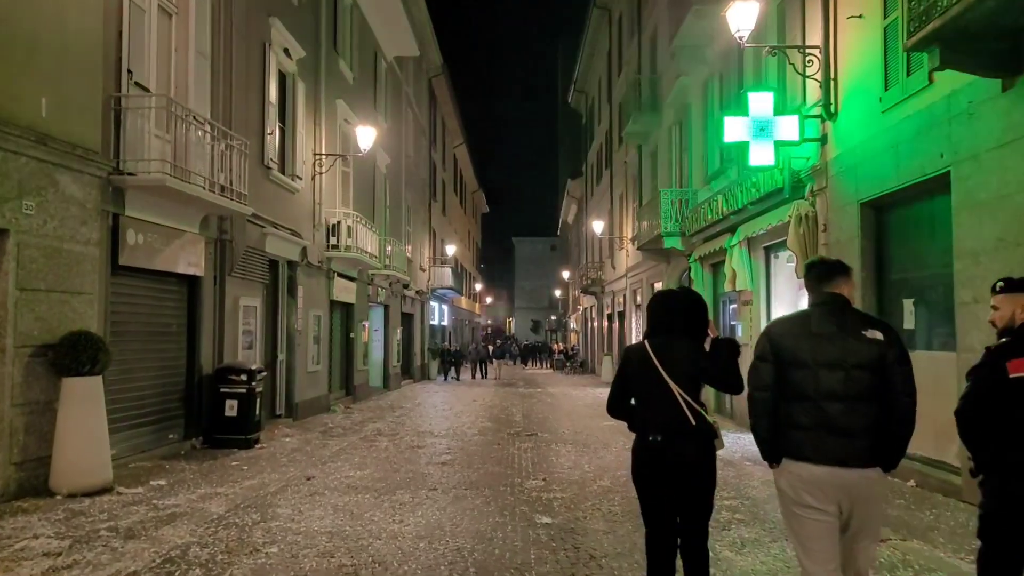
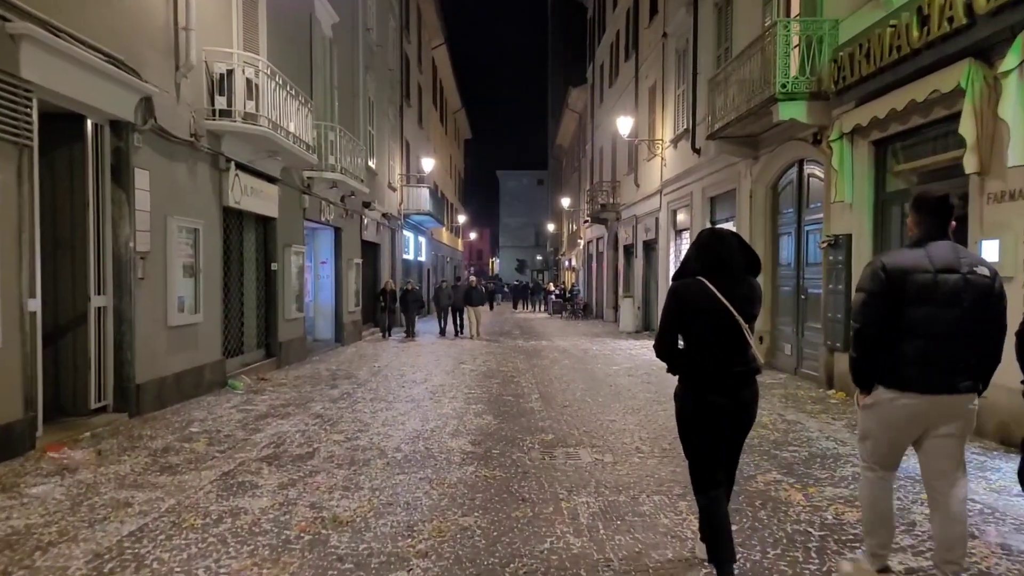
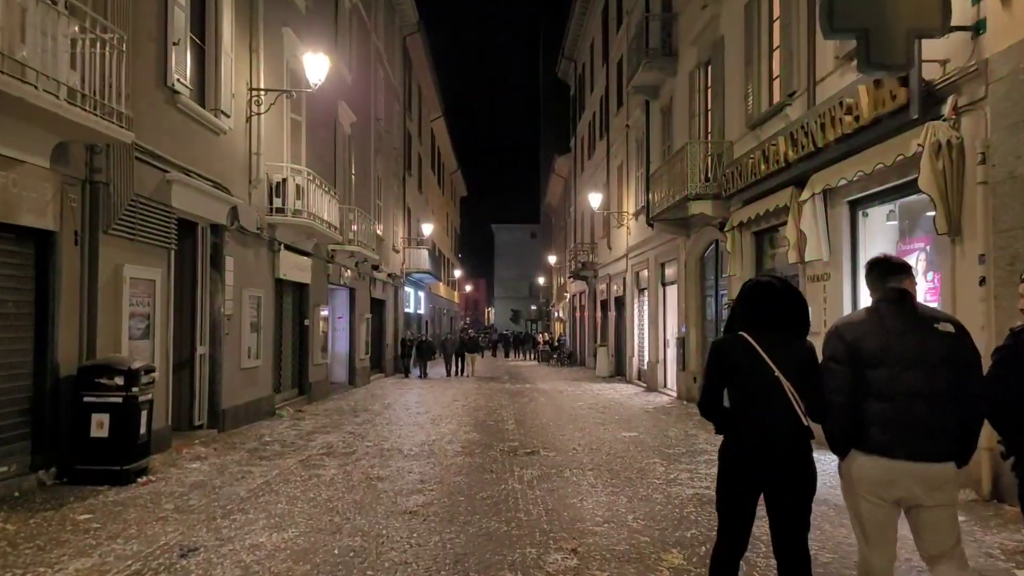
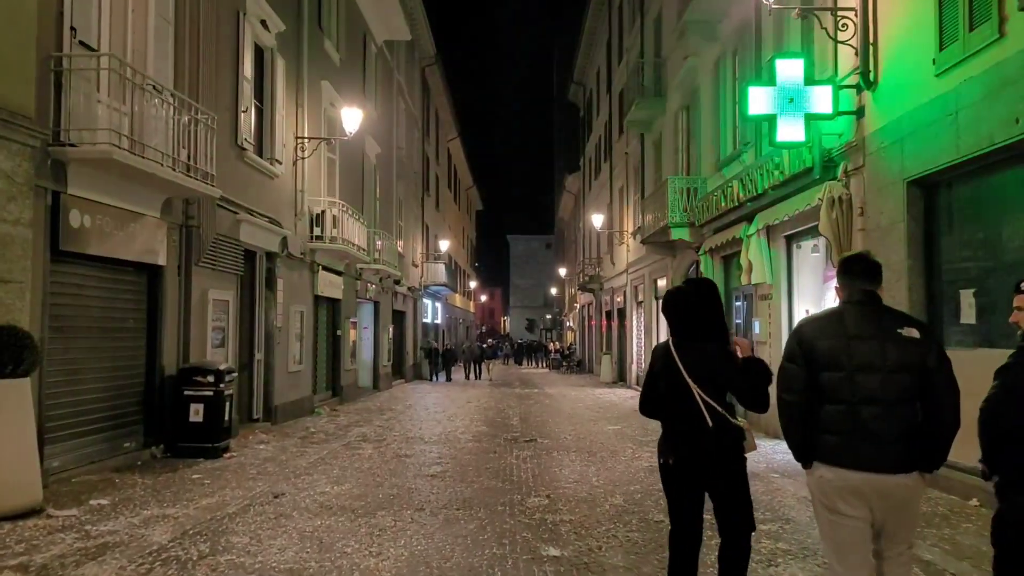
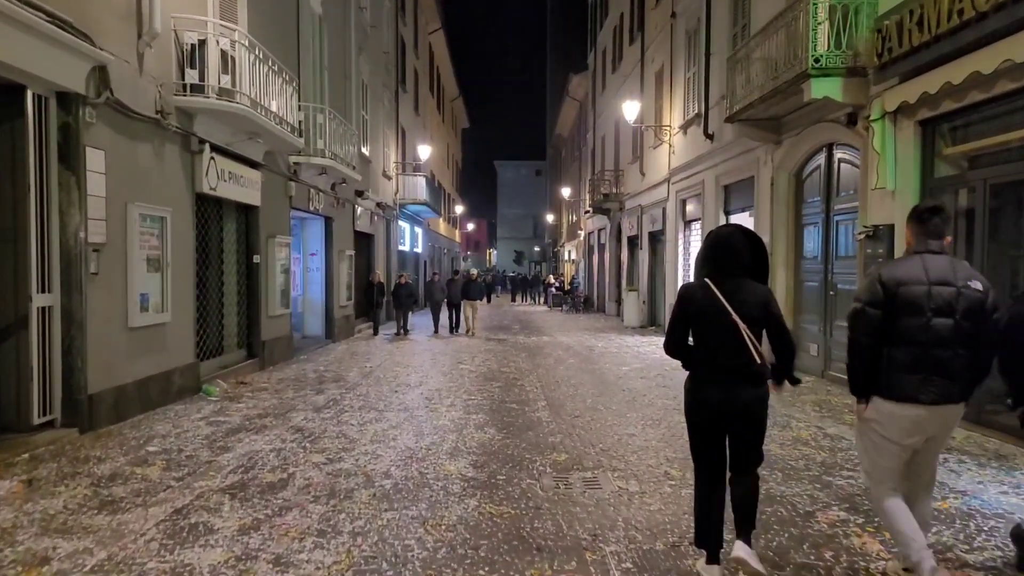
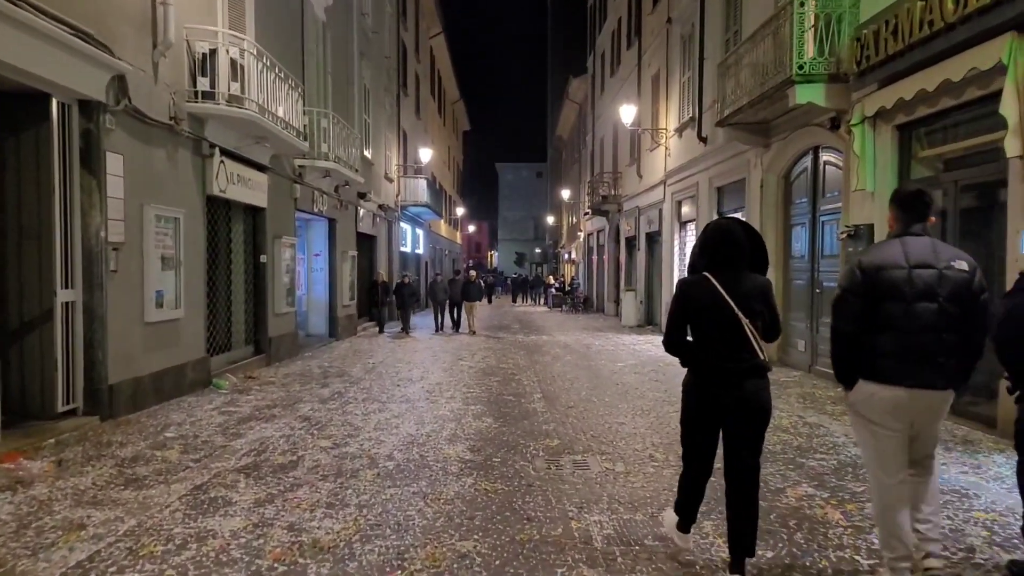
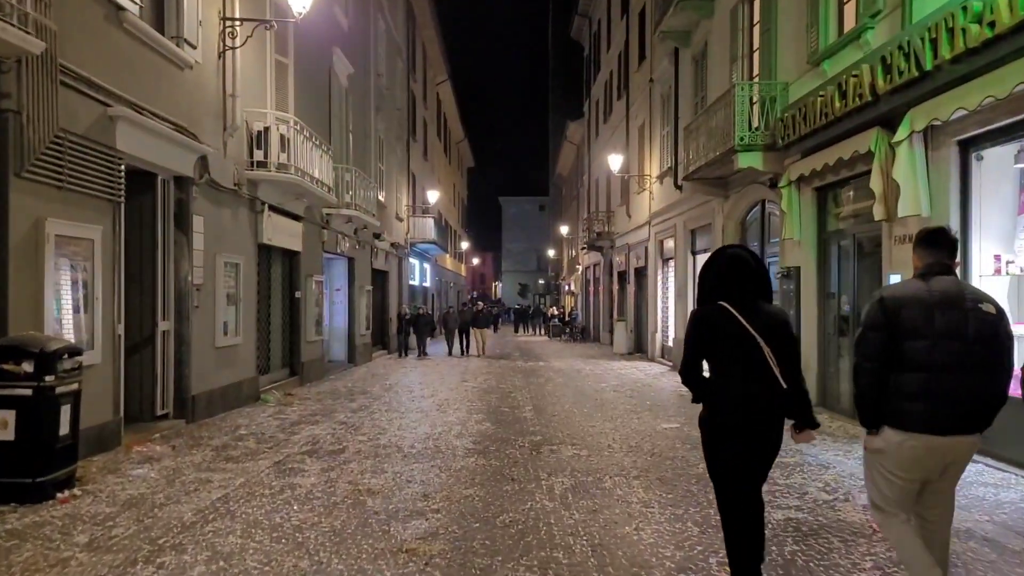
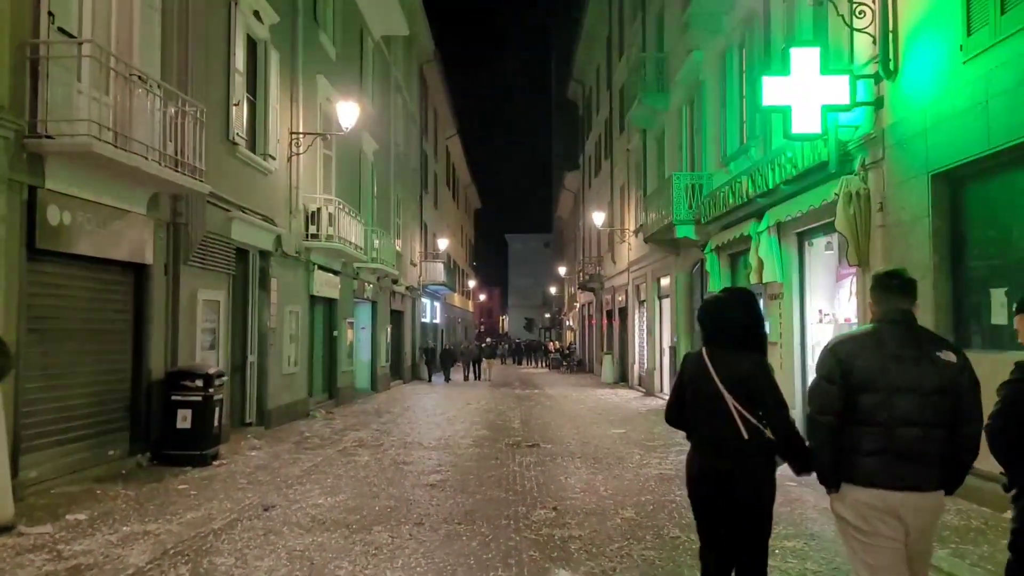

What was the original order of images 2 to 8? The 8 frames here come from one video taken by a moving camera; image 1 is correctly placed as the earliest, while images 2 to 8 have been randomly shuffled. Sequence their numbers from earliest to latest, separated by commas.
4, 8, 3, 7, 2, 6, 5
